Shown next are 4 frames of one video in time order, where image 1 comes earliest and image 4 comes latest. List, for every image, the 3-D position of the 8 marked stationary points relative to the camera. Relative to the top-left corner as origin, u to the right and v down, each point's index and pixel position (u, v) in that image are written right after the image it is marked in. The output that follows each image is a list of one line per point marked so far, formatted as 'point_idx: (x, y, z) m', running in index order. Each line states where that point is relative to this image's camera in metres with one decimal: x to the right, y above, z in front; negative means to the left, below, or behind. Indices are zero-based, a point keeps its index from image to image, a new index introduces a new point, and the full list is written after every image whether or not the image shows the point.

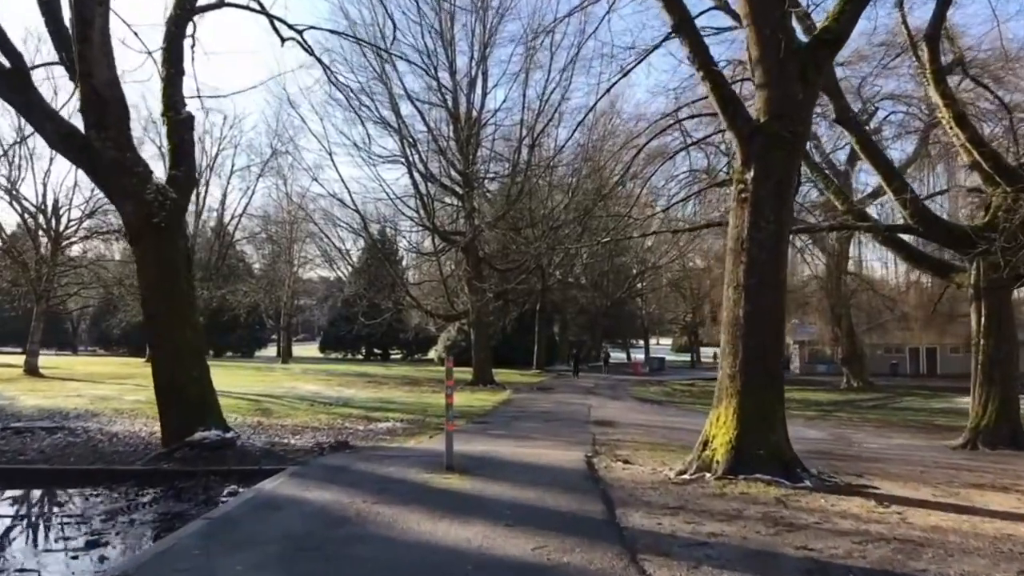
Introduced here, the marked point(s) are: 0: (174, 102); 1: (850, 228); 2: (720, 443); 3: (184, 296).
0: (-3.7, +2.0, +9.9) m
1: (+6.0, +1.1, +16.0) m
2: (+1.9, -1.4, +8.2) m
3: (-3.3, -0.1, +9.2) m
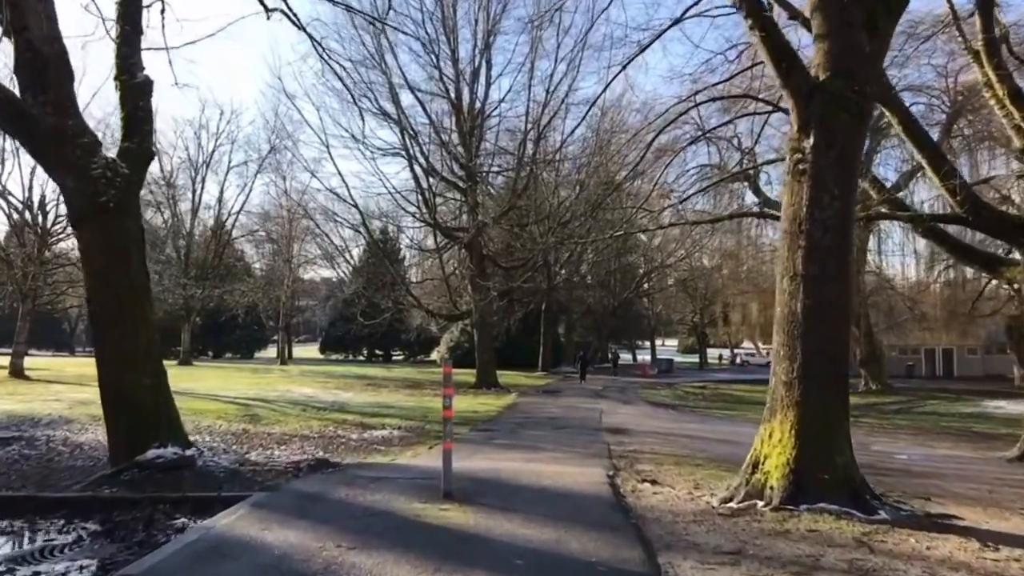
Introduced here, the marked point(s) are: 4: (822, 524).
0: (-3.6, +2.1, +8.6) m
1: (+6.1, +1.1, +14.6) m
2: (+2.0, -1.3, +6.8) m
3: (-3.3, 0.0, +7.8) m
4: (+2.0, -1.6, +6.0) m
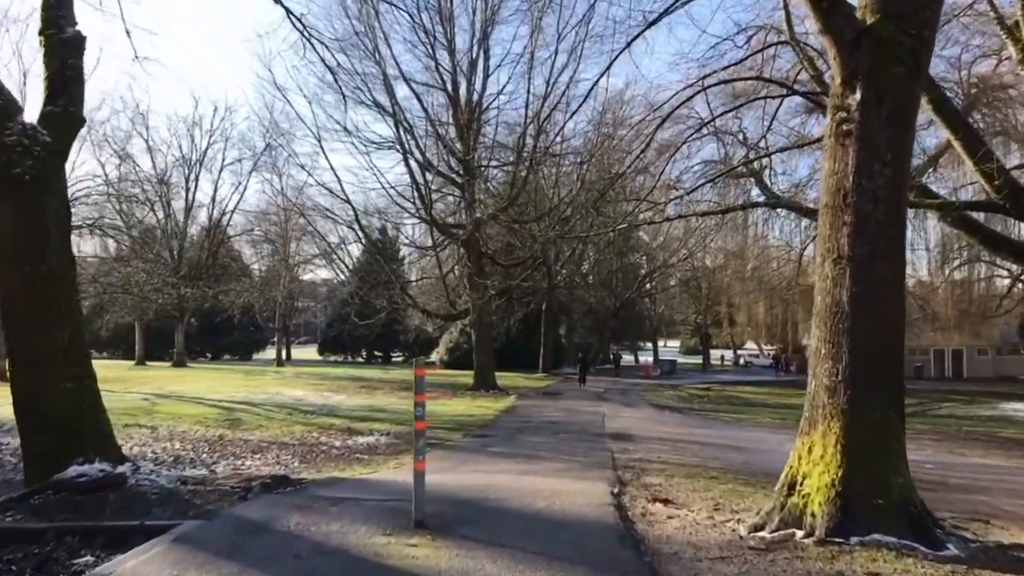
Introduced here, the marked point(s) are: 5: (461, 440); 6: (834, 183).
0: (-3.7, +2.2, +7.4) m
1: (+6.0, +1.2, +13.4) m
2: (+1.9, -1.2, +5.6) m
3: (-3.3, +0.1, +6.7) m
4: (+2.0, -1.5, +4.8) m
5: (-0.9, -2.6, +15.3) m
6: (+2.1, +0.7, +5.9) m
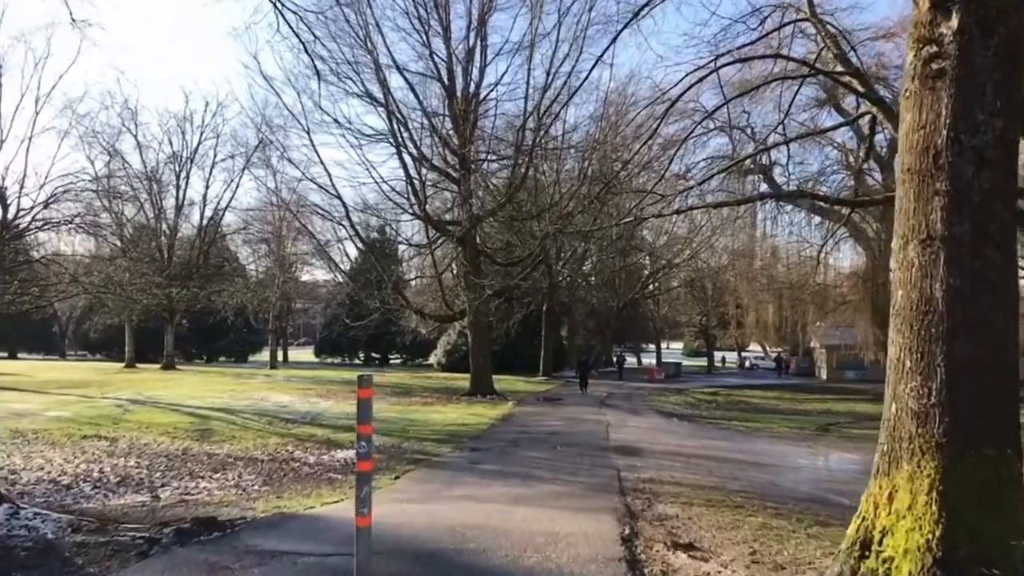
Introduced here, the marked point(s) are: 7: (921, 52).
0: (-3.8, +2.2, +5.9) m
1: (+5.9, +1.3, +11.9) m
2: (+1.8, -1.2, +4.1) m
3: (-3.4, +0.1, +5.2) m
4: (+1.9, -1.4, +3.3) m
5: (-1.0, -2.5, +13.9) m
6: (+2.0, +0.7, +4.4) m
7: (+2.0, +1.2, +4.5) m
